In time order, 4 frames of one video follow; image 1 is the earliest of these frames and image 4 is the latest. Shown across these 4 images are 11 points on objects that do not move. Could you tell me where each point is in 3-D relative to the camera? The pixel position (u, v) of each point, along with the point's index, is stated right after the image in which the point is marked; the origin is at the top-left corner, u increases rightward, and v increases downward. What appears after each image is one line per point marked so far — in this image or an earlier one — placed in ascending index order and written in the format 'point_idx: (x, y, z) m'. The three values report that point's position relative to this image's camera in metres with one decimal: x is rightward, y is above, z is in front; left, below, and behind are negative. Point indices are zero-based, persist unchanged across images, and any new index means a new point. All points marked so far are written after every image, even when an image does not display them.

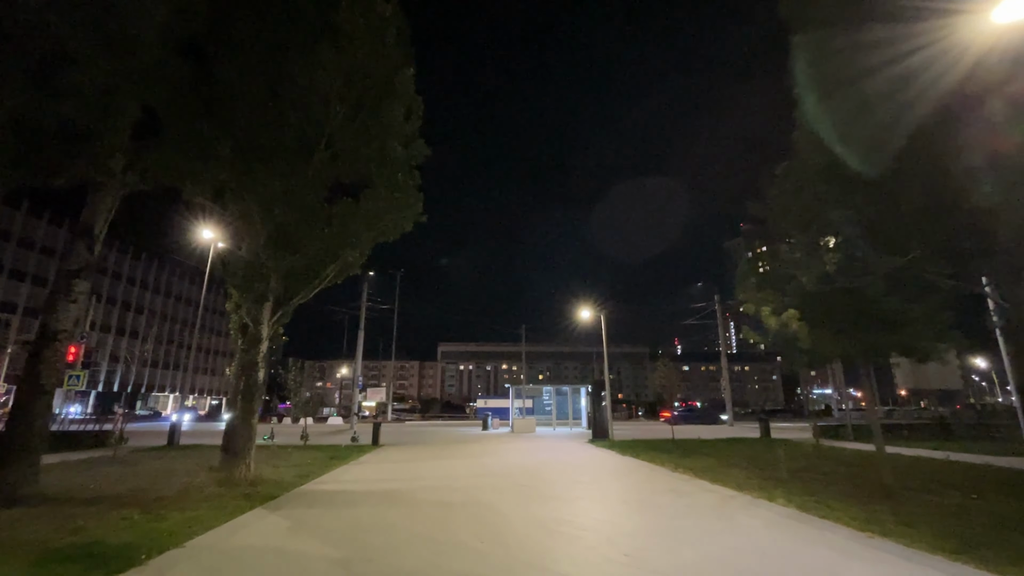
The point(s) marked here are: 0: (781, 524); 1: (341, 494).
0: (+3.6, -3.2, +7.5) m
1: (-3.0, -3.7, +10.1) m
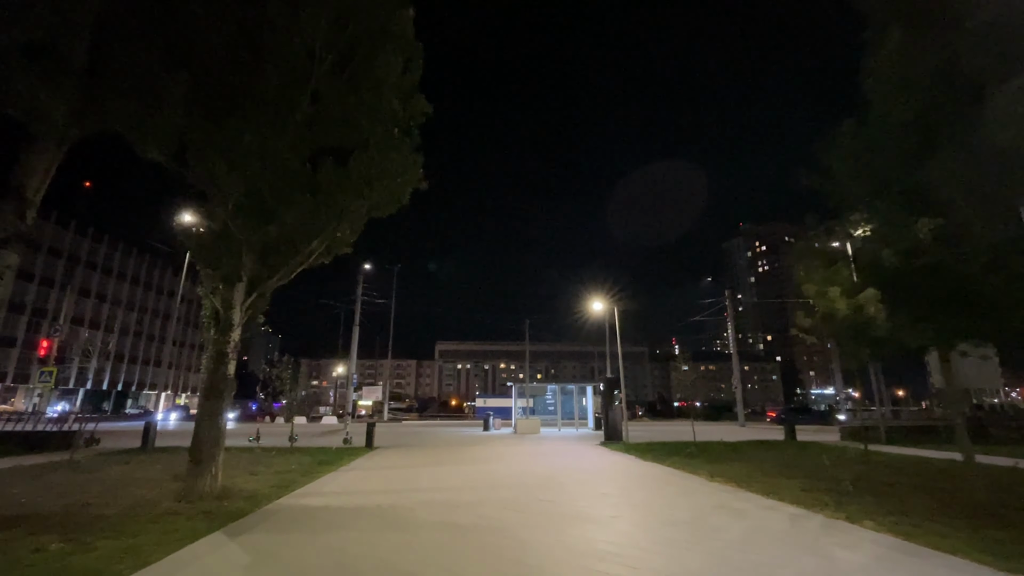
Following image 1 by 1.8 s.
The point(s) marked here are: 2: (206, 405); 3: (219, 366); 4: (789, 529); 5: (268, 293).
0: (+3.9, -2.8, +5.8) m
1: (-2.8, -3.3, +8.3) m
2: (-5.2, -2.0, +9.5) m
3: (-5.1, -1.4, +9.7) m
4: (+3.5, -3.1, +7.1) m
5: (-4.7, -0.1, +10.8) m
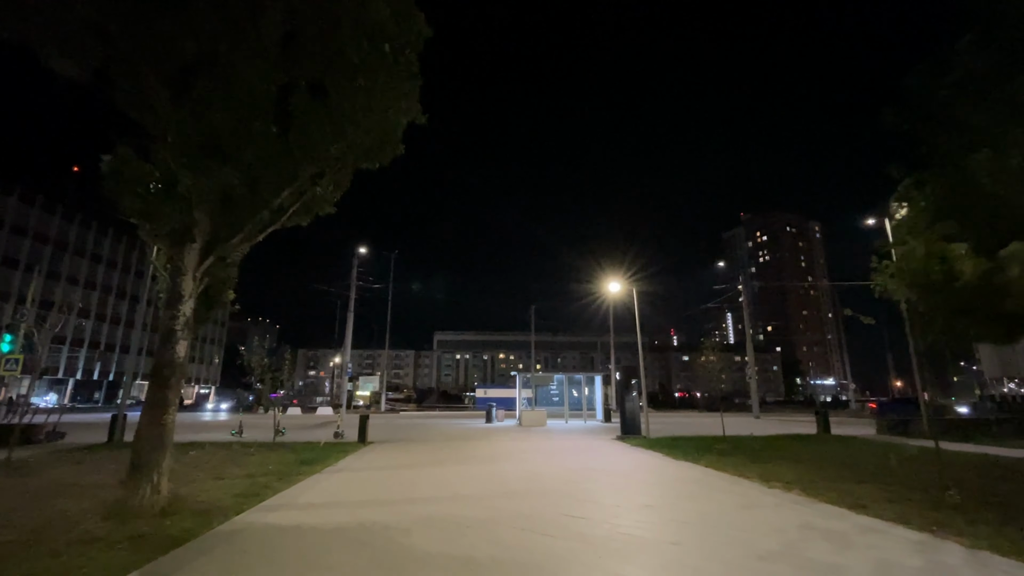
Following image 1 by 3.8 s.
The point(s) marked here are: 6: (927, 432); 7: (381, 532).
0: (+4.2, -2.3, +3.8) m
1: (-2.5, -2.8, +6.4) m
2: (-4.9, -1.4, +7.5) m
3: (-4.8, -0.8, +7.8) m
4: (+3.8, -2.6, +5.2) m
5: (-4.4, +0.5, +8.8) m
6: (+13.7, -4.8, +18.5) m
7: (-1.5, -2.8, +6.5) m
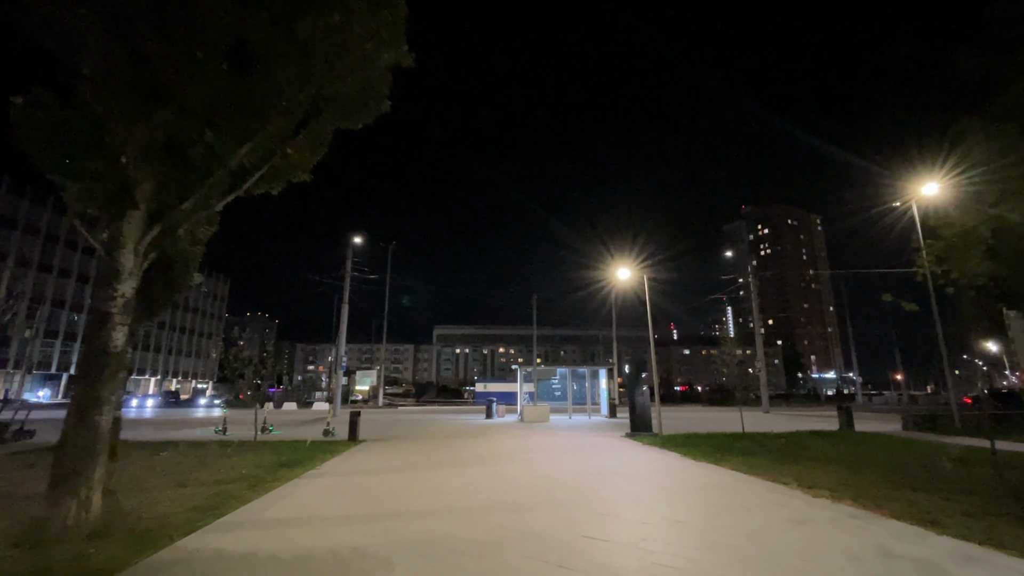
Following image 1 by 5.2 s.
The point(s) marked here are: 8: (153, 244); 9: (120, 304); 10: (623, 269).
0: (+4.3, -2.1, +2.5) m
1: (-2.4, -2.5, +5.1) m
2: (-4.8, -1.2, +6.2) m
3: (-4.8, -0.5, +6.4) m
4: (+3.9, -2.3, +3.9) m
5: (-4.4, +0.8, +7.4) m
6: (+13.8, -4.3, +17.2) m
7: (-1.5, -2.5, +5.2) m
8: (-4.6, +0.6, +7.2) m
9: (-4.6, -0.2, +6.6) m
10: (+3.8, +0.6, +19.6) m
